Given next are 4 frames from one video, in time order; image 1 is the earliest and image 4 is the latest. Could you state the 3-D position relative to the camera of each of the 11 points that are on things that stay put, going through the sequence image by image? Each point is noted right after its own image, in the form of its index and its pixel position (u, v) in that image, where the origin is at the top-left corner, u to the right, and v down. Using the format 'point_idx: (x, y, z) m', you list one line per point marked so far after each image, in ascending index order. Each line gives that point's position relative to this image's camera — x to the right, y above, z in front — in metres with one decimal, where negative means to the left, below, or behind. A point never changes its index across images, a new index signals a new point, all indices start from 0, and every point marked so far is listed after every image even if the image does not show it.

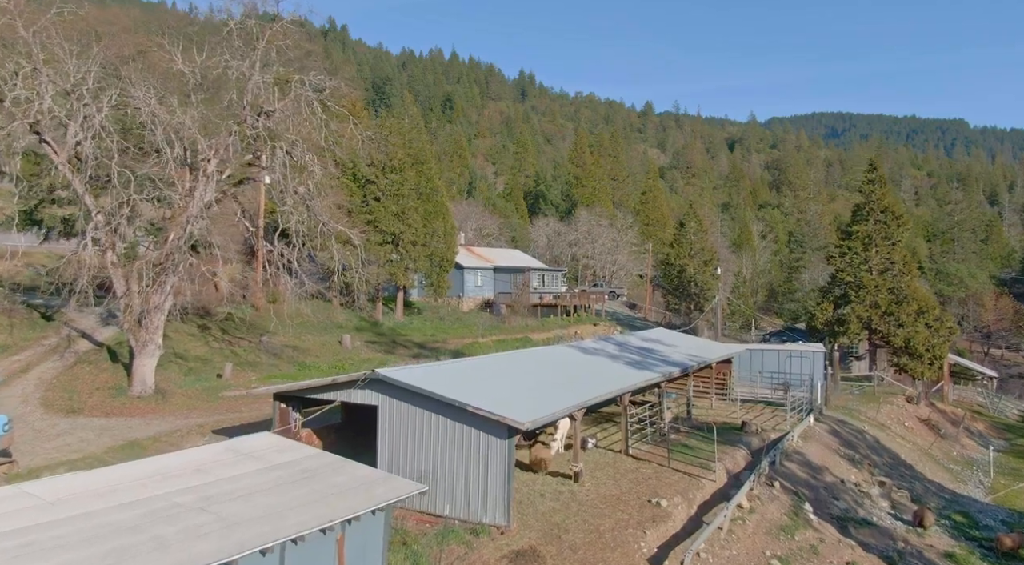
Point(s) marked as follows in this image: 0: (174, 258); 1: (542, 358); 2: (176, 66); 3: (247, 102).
0: (-8.4, +0.6, +19.3) m
1: (+0.8, -1.8, +19.2) m
2: (-8.5, +5.5, +19.6) m
3: (-6.8, +4.6, +20.0) m
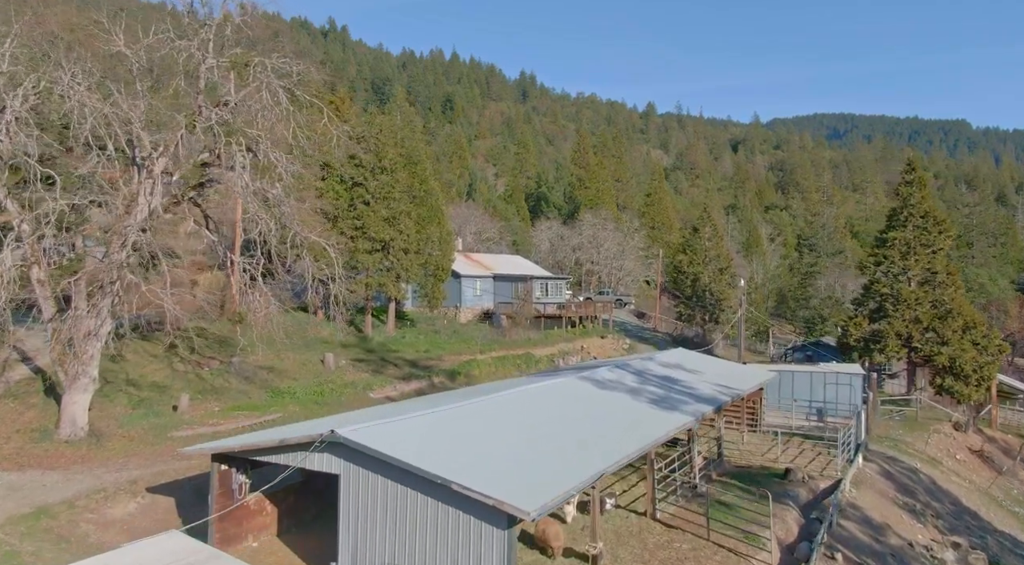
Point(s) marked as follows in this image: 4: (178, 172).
0: (-8.4, +0.2, +16.2) m
1: (+0.8, -2.2, +16.2) m
2: (-8.5, +5.0, +16.6) m
3: (-6.8, +4.1, +16.9) m
4: (-7.5, +2.5, +17.4) m
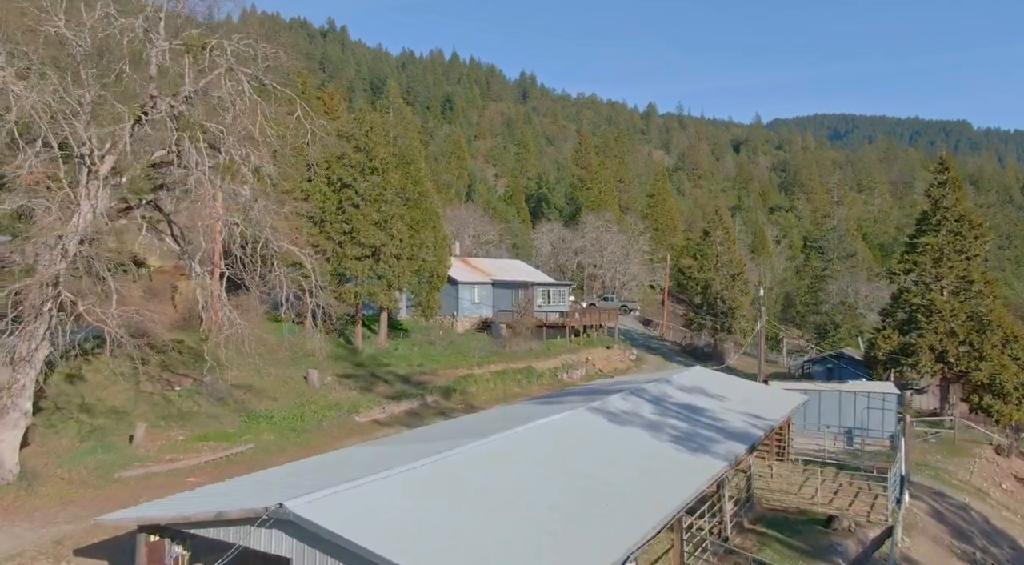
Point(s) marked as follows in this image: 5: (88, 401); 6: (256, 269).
0: (-8.4, -0.2, +14.0) m
1: (+0.8, -2.6, +13.9) m
2: (-8.5, +4.7, +14.3) m
3: (-6.8, +3.8, +14.6) m
4: (-7.5, +2.1, +15.1) m
5: (-10.8, -3.0, +19.8) m
6: (-6.2, +0.3, +18.7) m
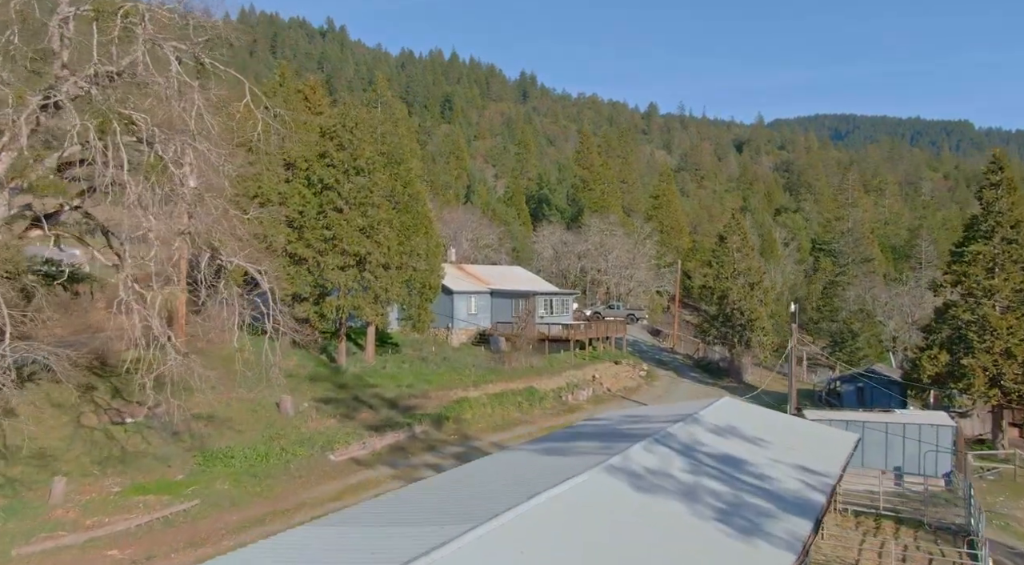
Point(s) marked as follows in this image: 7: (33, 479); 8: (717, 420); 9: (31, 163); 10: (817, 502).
0: (-8.4, -0.6, +10.9) m
1: (+0.8, -3.0, +10.9) m
2: (-8.5, +4.3, +11.3) m
3: (-6.8, +3.4, +11.6) m
4: (-7.5, +1.7, +12.1) m
5: (-10.8, -3.4, +16.8) m
6: (-6.2, -0.1, +15.7) m
7: (-9.3, -3.8, +15.1) m
8: (+4.4, -2.9, +16.5) m
9: (-7.5, +1.9, +12.2) m
10: (+4.6, -3.4, +11.9) m
